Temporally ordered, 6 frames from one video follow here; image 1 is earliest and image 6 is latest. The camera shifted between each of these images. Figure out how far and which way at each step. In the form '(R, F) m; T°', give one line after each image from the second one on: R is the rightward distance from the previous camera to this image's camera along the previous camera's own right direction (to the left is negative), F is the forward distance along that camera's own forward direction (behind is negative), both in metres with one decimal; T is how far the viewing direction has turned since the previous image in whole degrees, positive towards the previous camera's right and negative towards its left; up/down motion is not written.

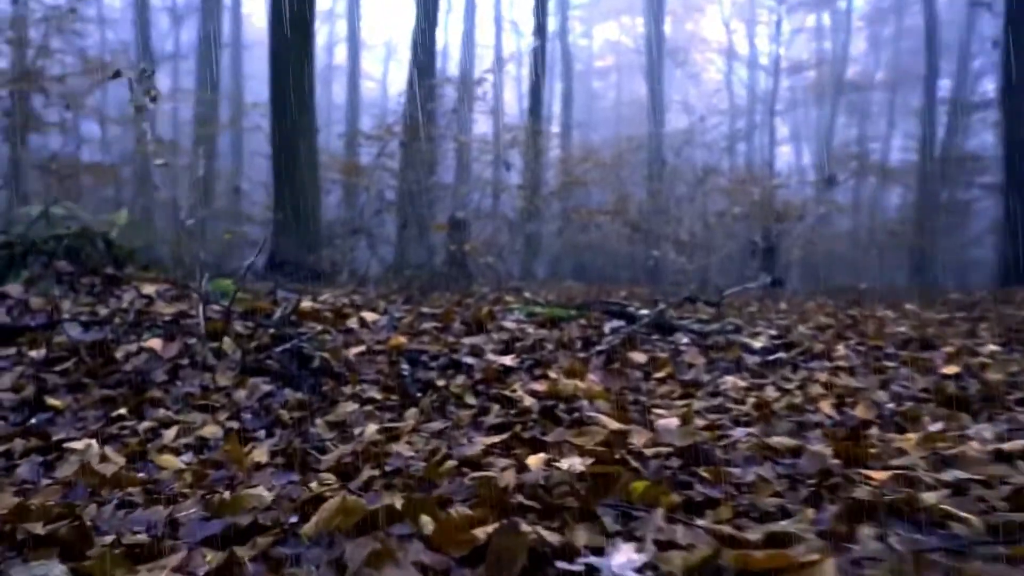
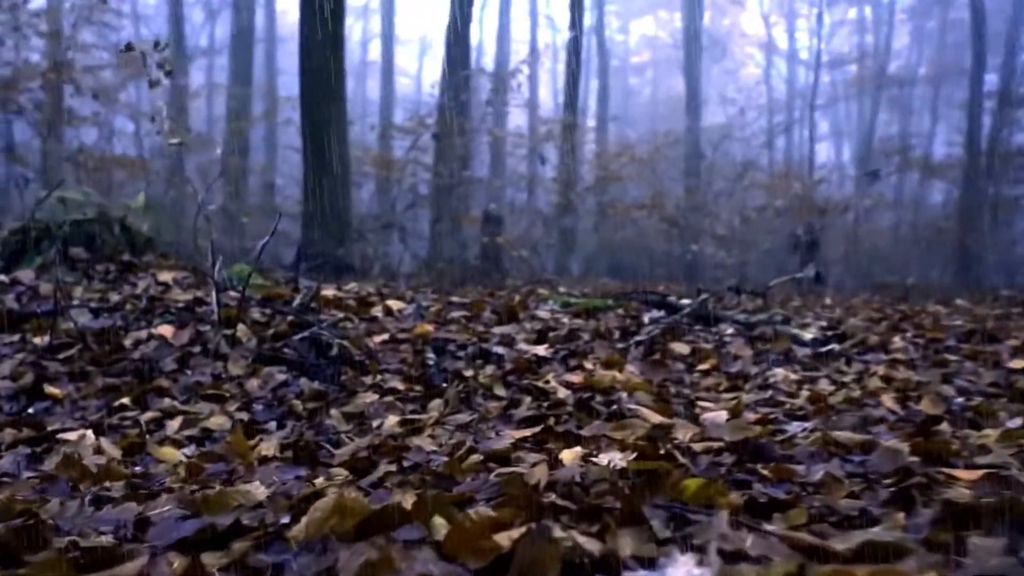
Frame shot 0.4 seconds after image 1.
(0.0, +0.4) m; -2°
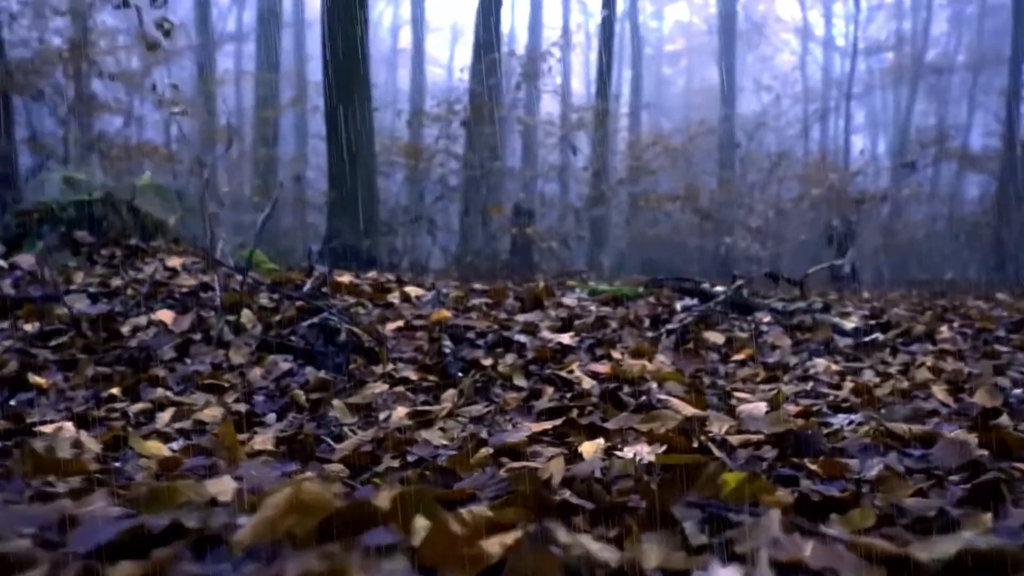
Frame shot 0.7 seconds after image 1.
(+0.1, +0.3) m; -2°
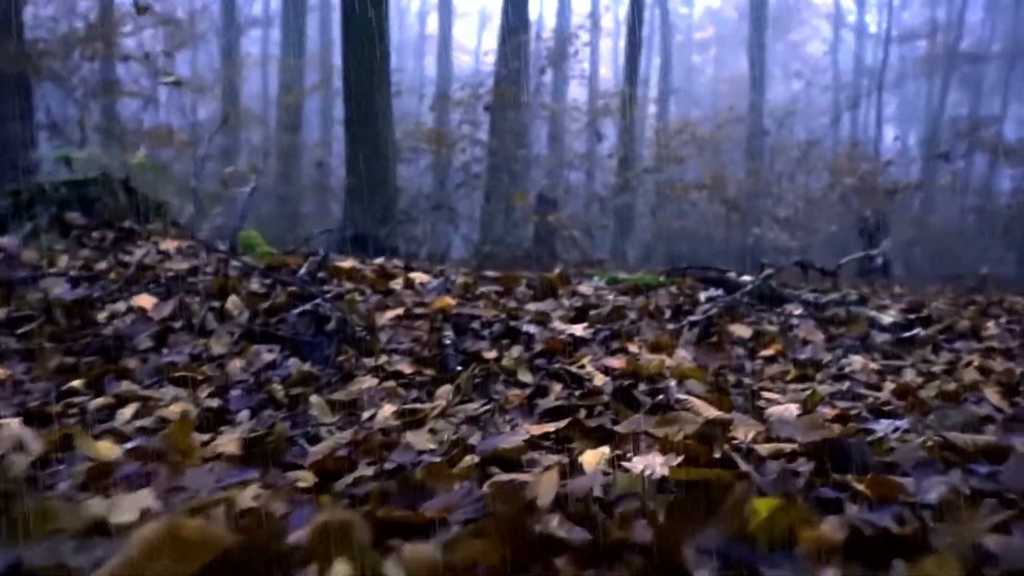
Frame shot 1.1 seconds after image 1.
(+0.1, +0.4) m; -2°
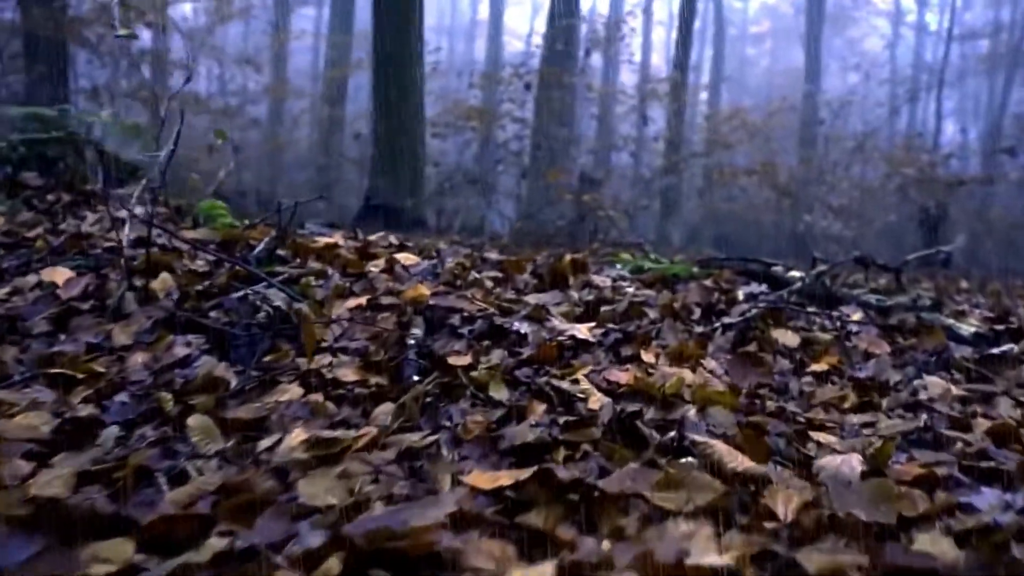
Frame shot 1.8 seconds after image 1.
(+0.2, +0.8) m; -3°
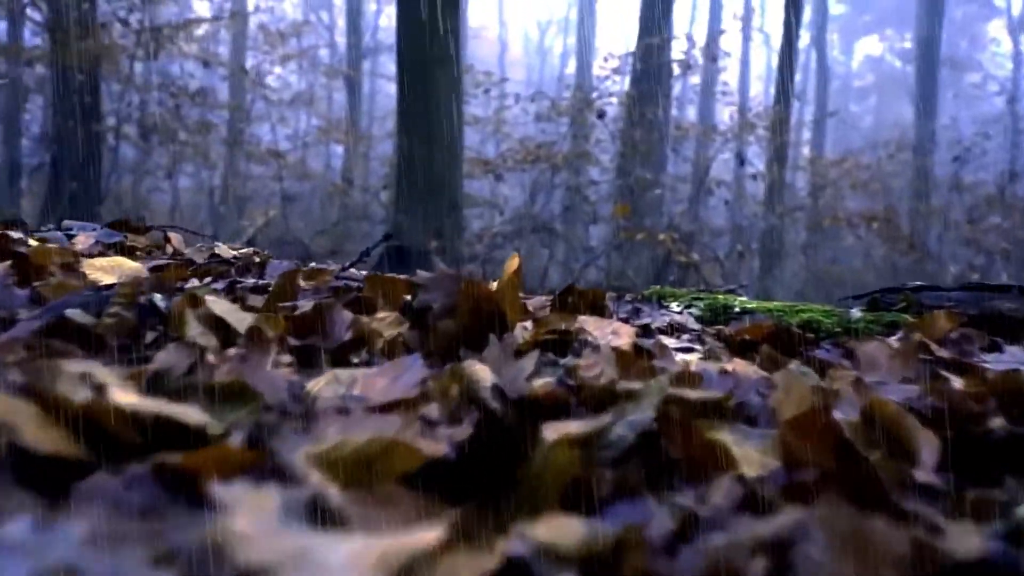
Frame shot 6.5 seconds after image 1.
(+0.5, +3.0) m; -6°
